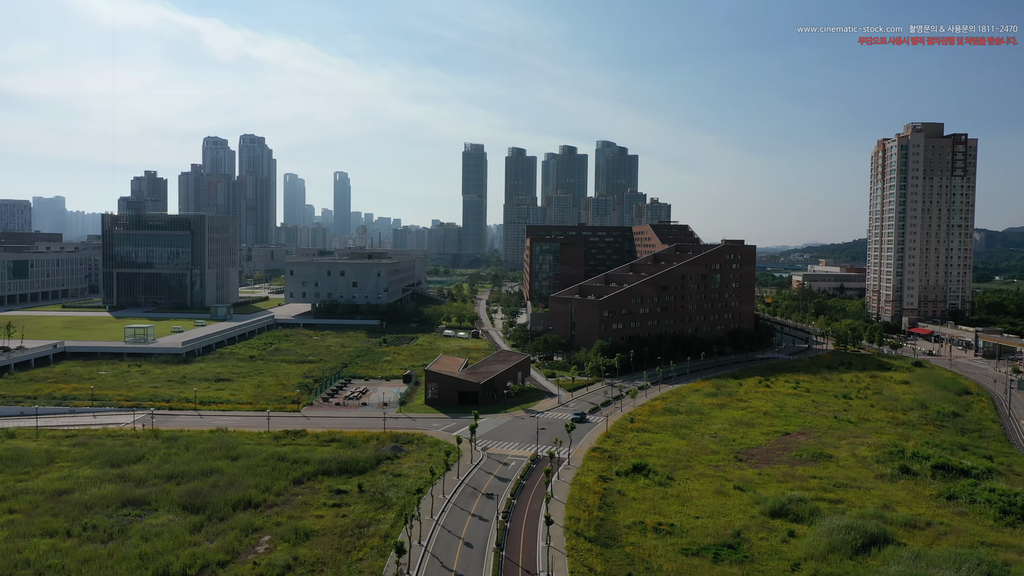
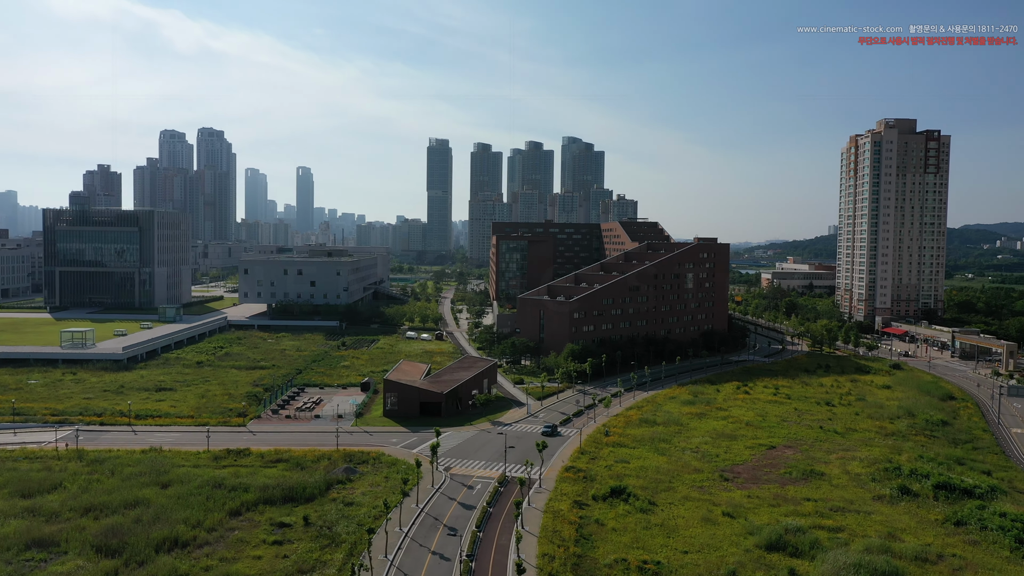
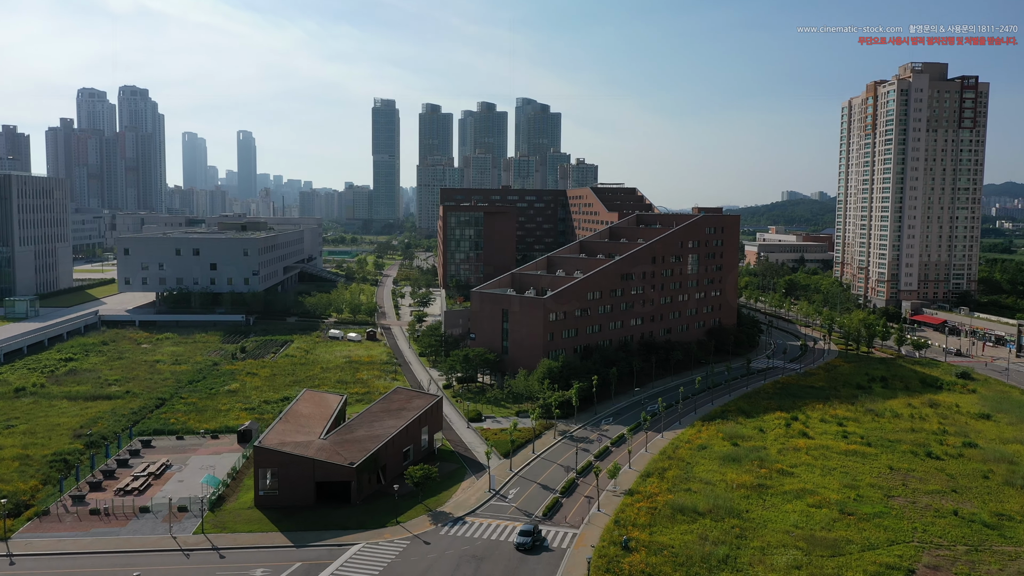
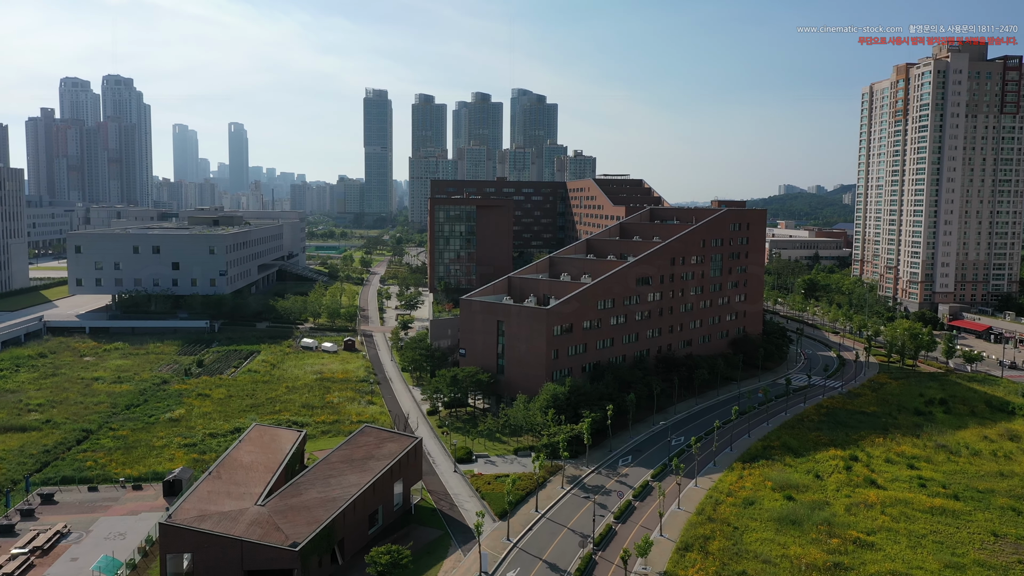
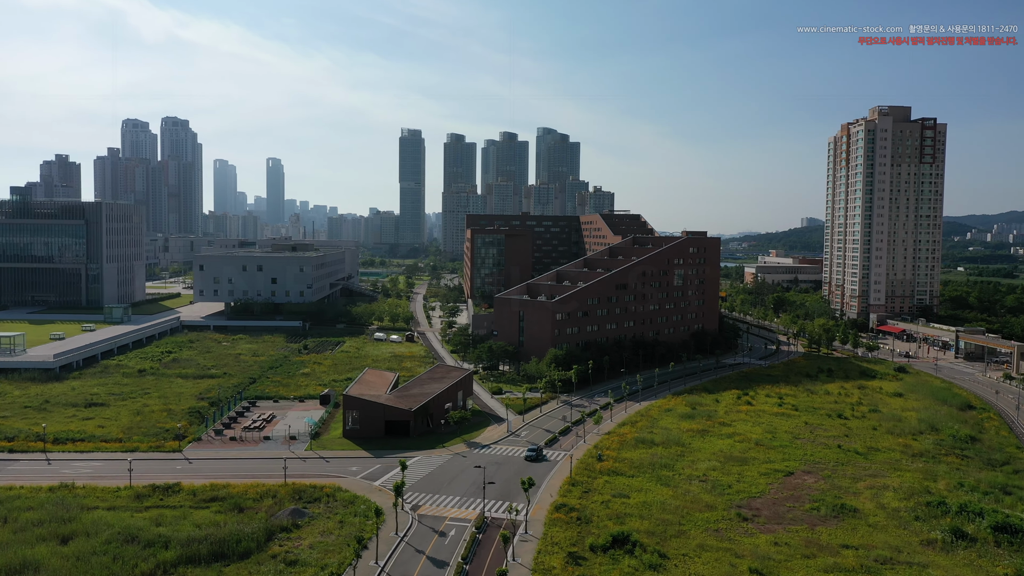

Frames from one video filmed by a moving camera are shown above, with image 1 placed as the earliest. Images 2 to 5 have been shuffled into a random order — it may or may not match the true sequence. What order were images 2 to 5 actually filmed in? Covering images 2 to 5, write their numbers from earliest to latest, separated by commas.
2, 5, 3, 4
